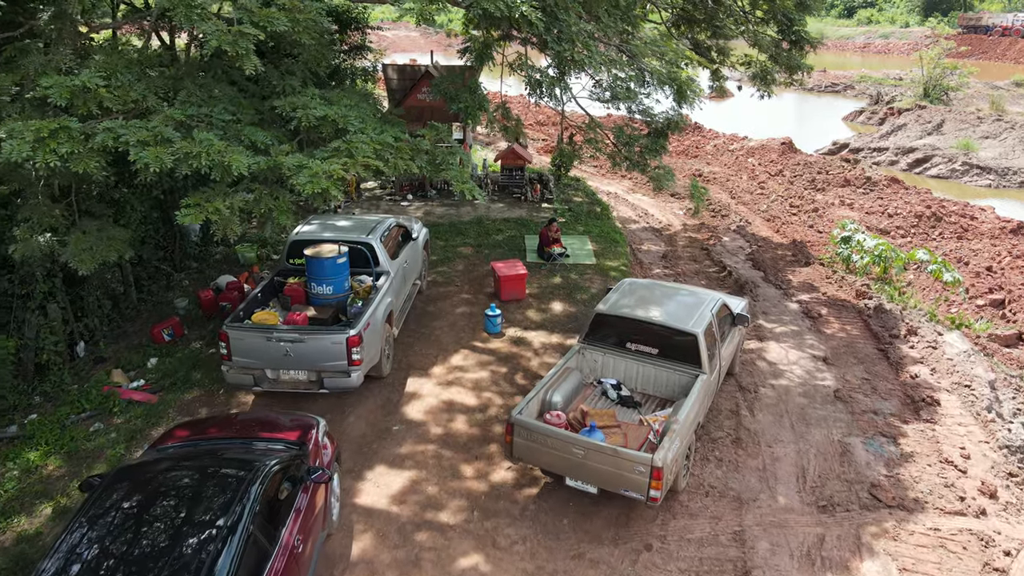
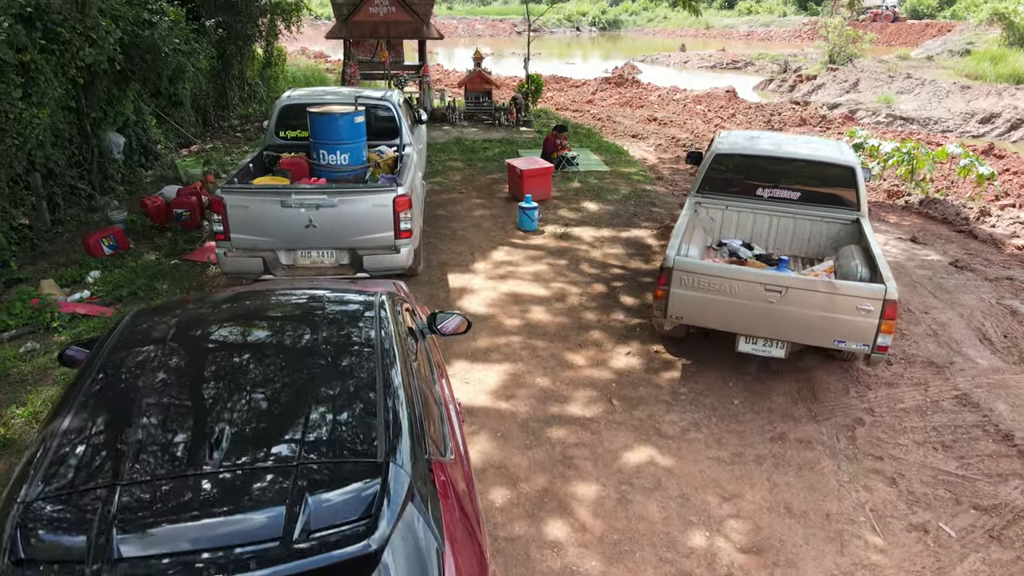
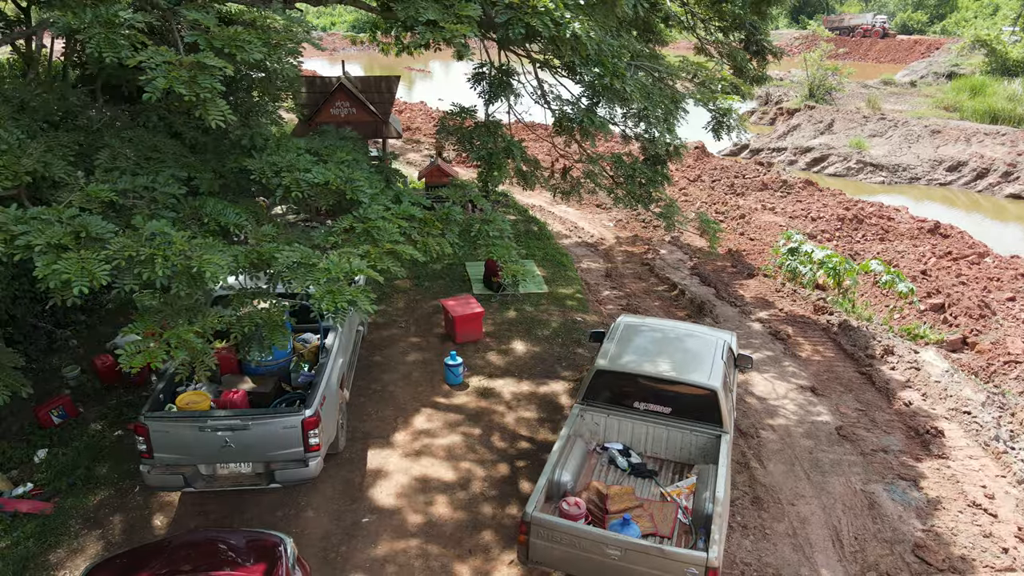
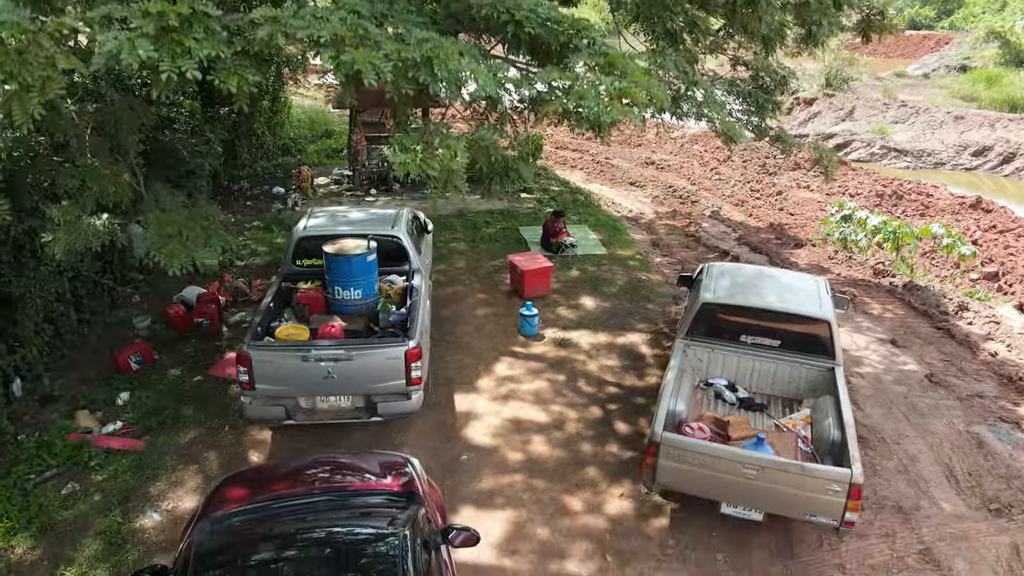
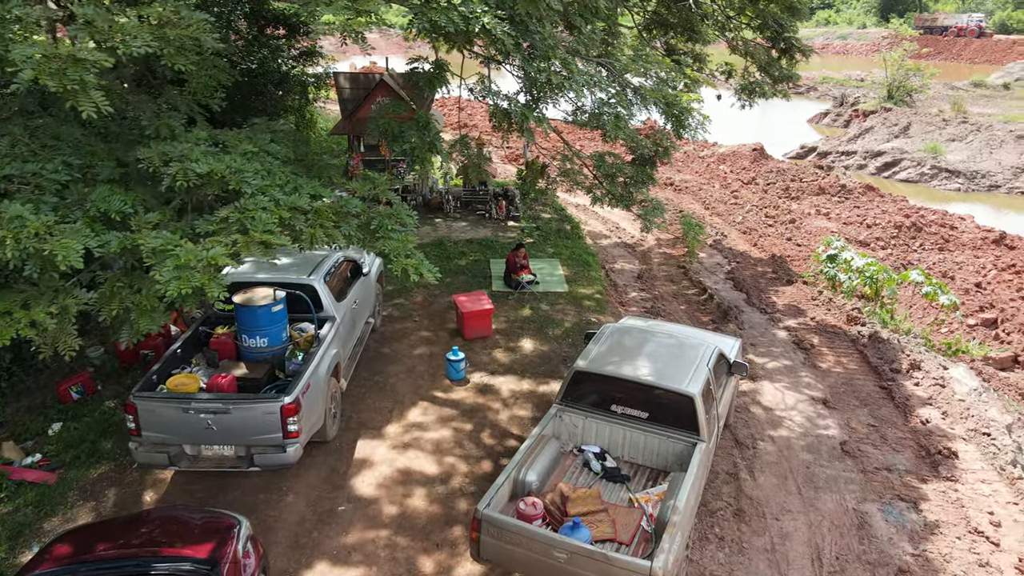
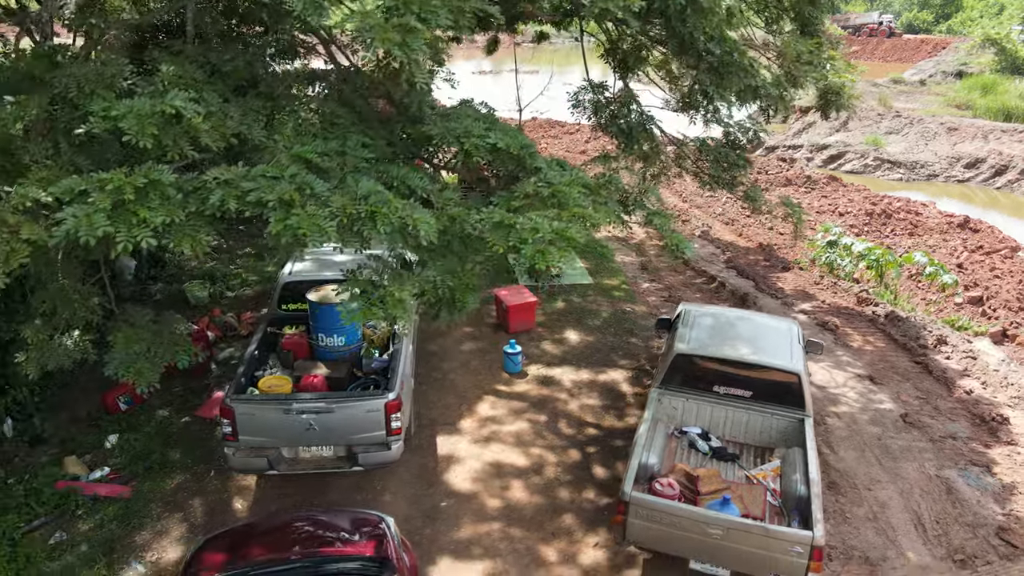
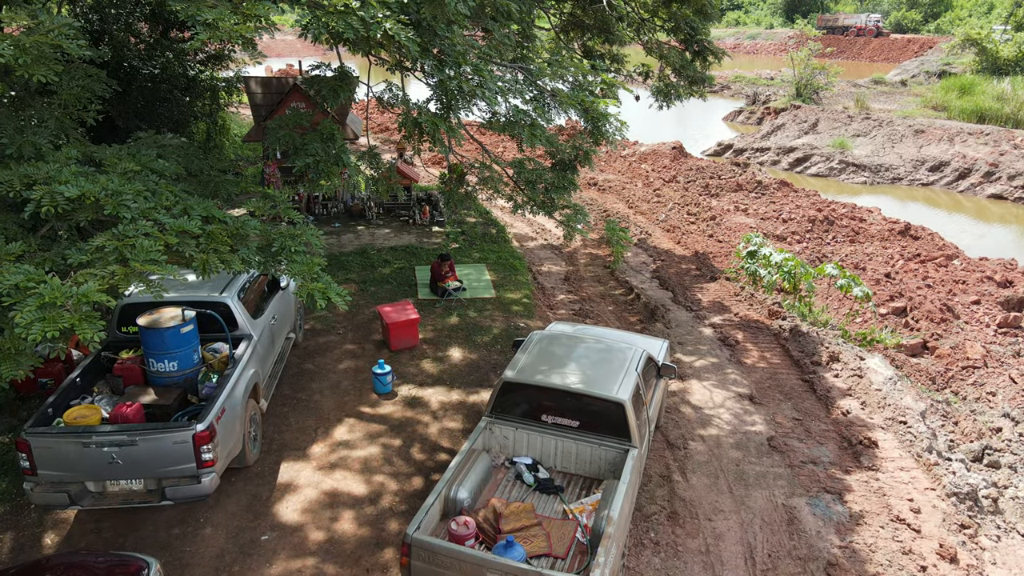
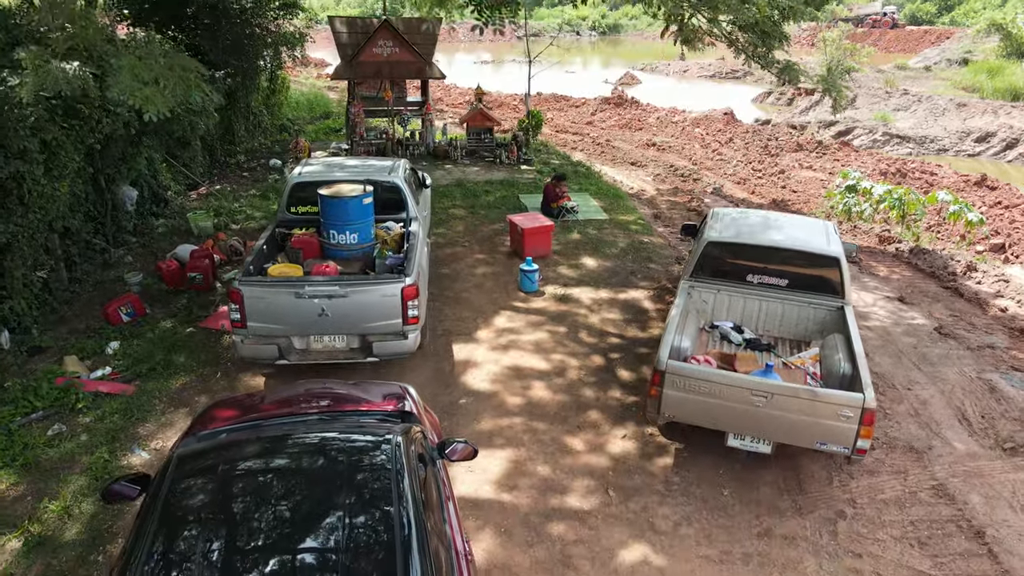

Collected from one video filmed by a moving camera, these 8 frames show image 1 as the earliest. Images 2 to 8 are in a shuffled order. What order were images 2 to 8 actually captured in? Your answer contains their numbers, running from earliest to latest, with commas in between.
5, 7, 3, 6, 4, 8, 2
